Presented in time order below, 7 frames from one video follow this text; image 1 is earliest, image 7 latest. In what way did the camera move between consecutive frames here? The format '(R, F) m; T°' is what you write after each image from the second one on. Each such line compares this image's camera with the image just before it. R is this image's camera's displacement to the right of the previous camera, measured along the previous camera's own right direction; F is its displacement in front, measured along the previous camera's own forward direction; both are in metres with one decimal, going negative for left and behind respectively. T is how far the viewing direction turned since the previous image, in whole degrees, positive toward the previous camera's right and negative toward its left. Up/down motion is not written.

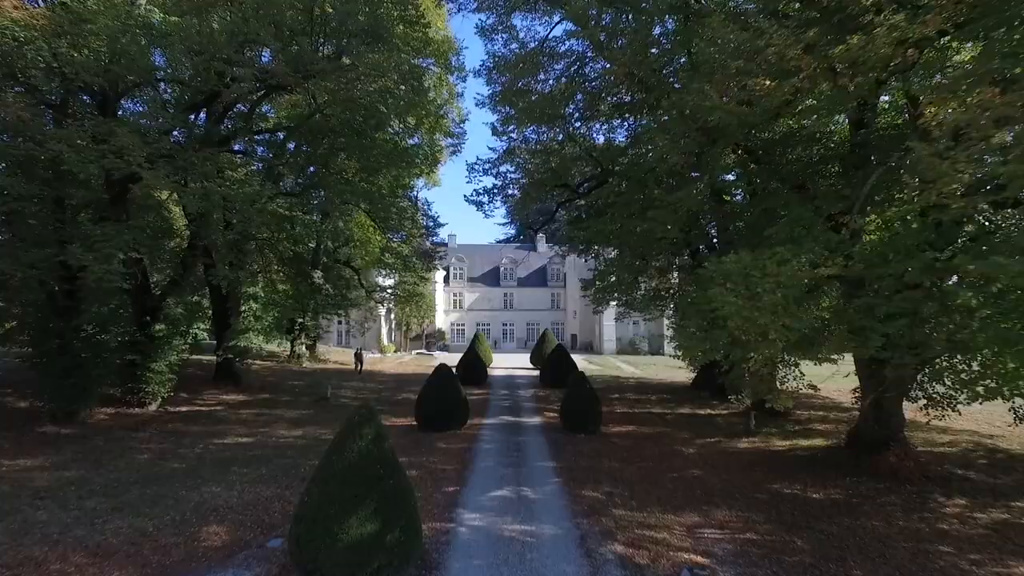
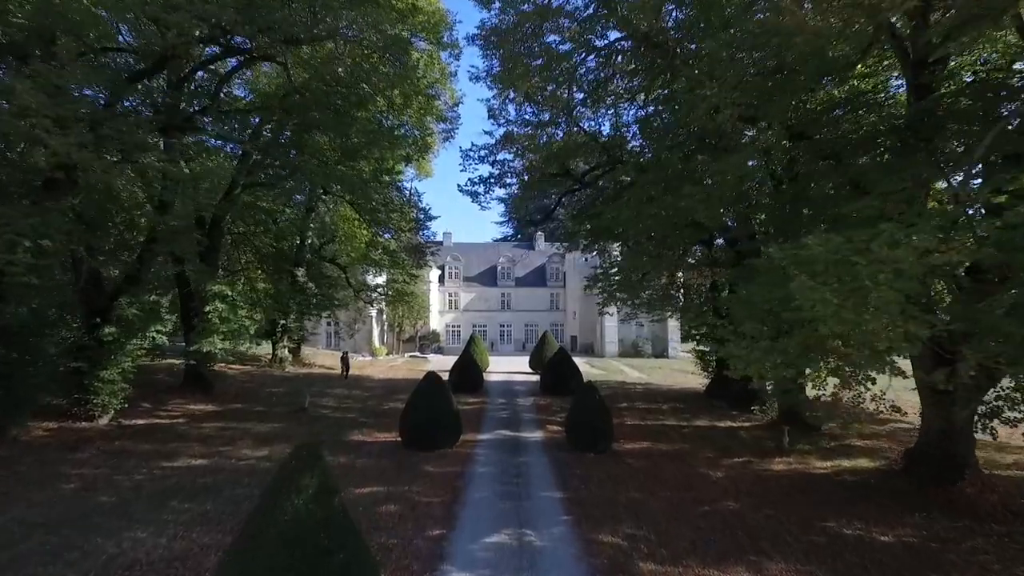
(0.0, +1.6) m; 0°
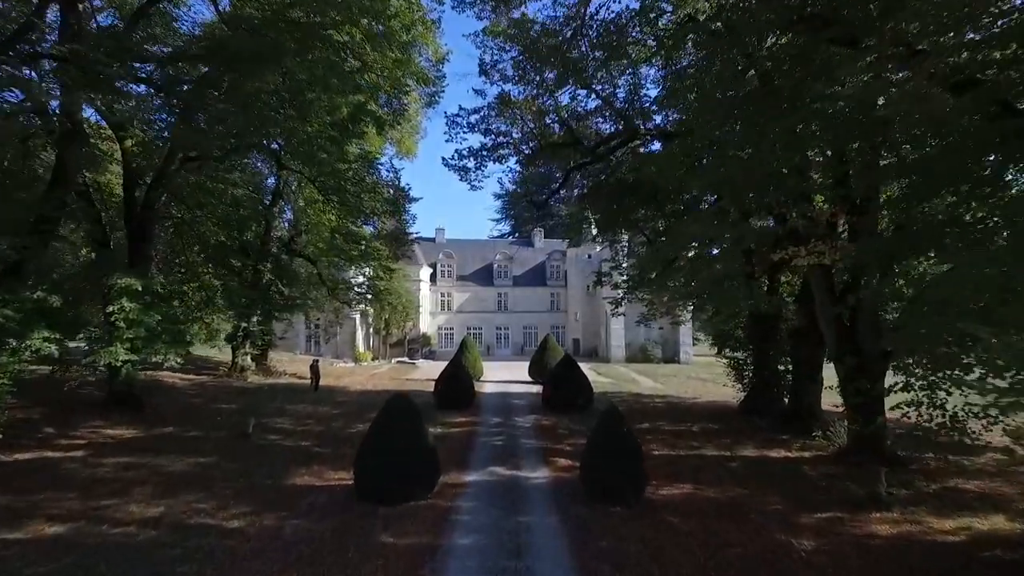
(0.0, +2.9) m; 0°
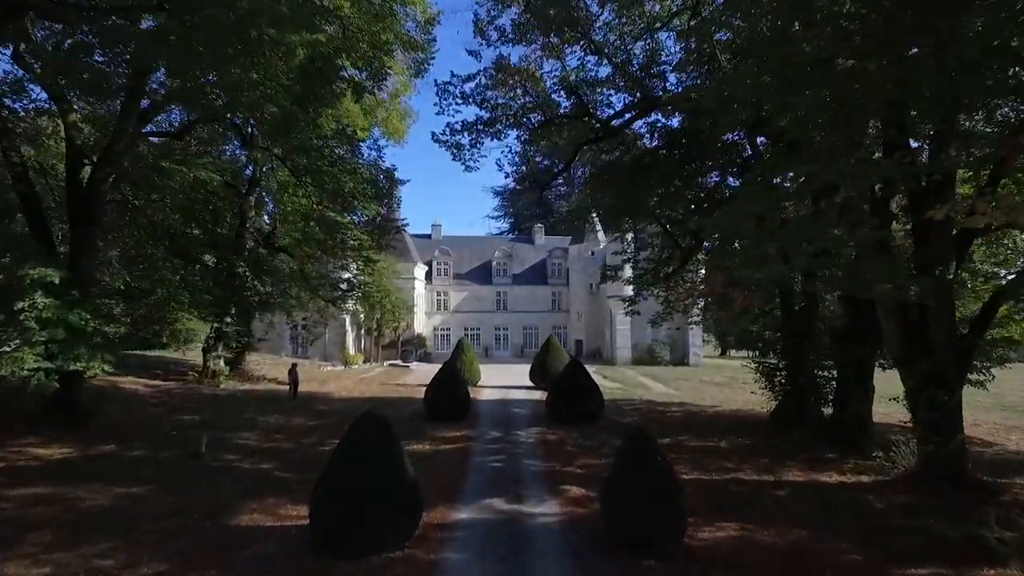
(0.0, +1.8) m; 0°
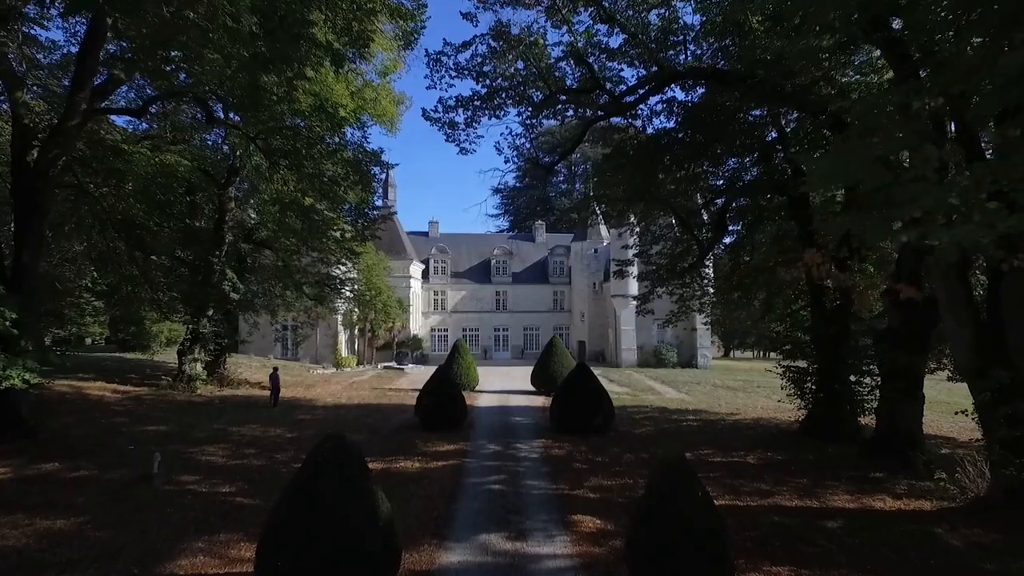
(0.0, +1.3) m; 0°
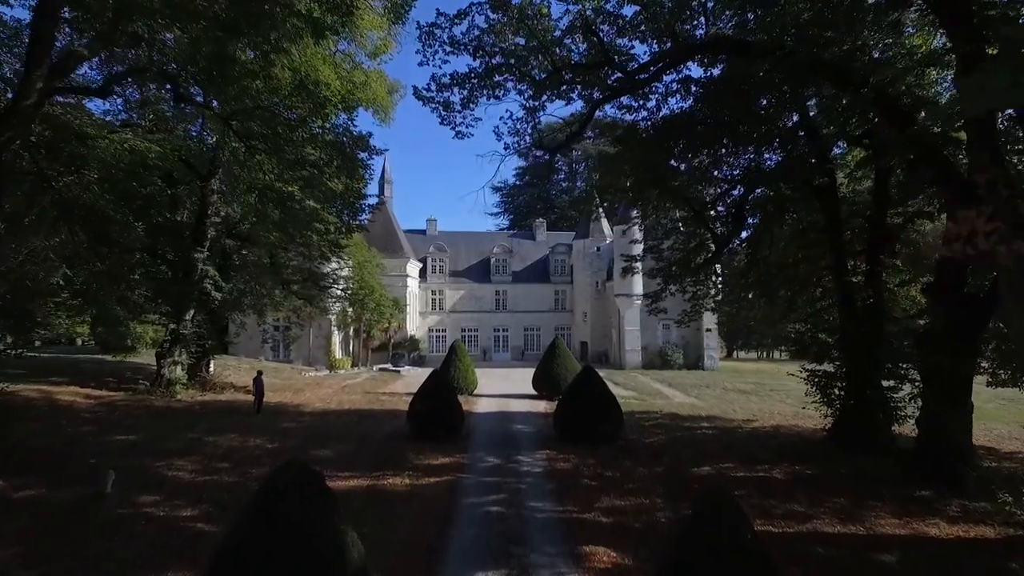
(0.0, +1.0) m; 0°
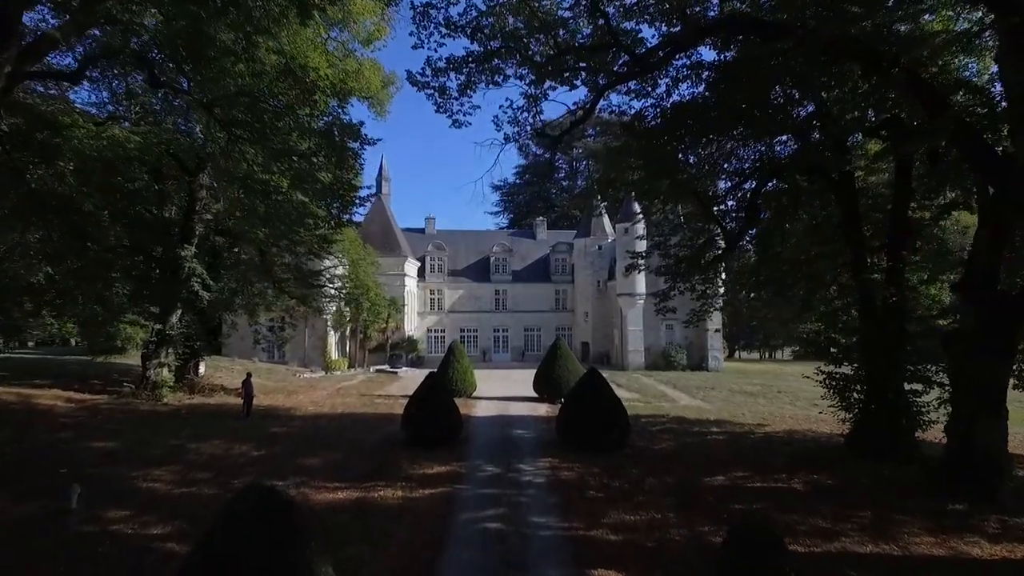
(0.0, +0.6) m; 0°
